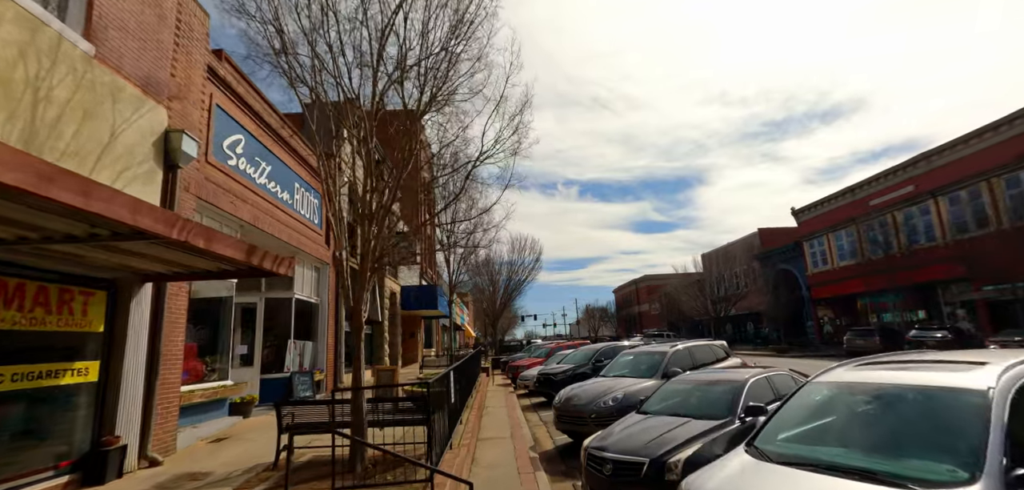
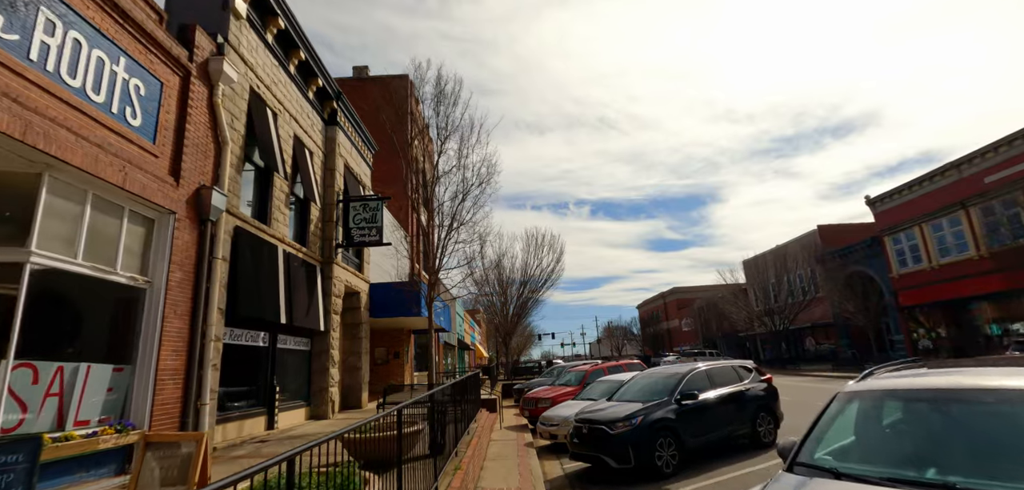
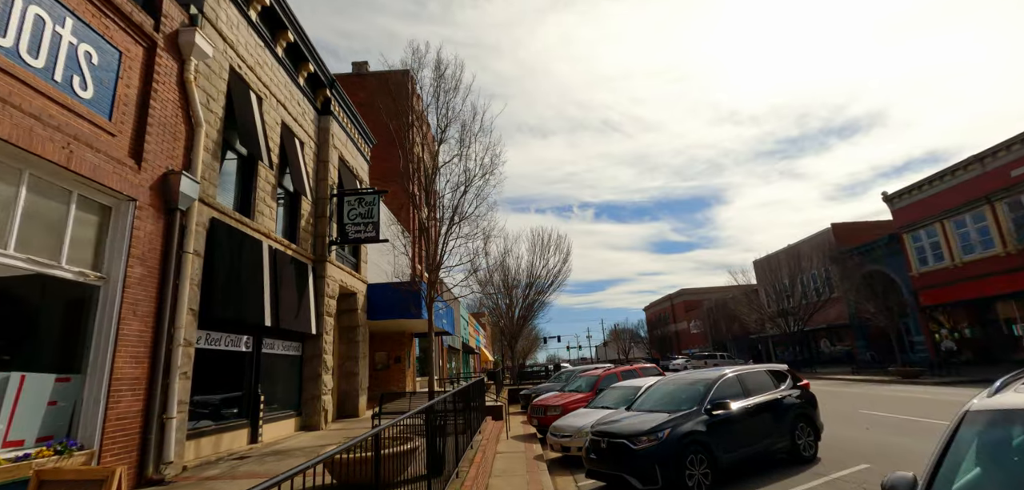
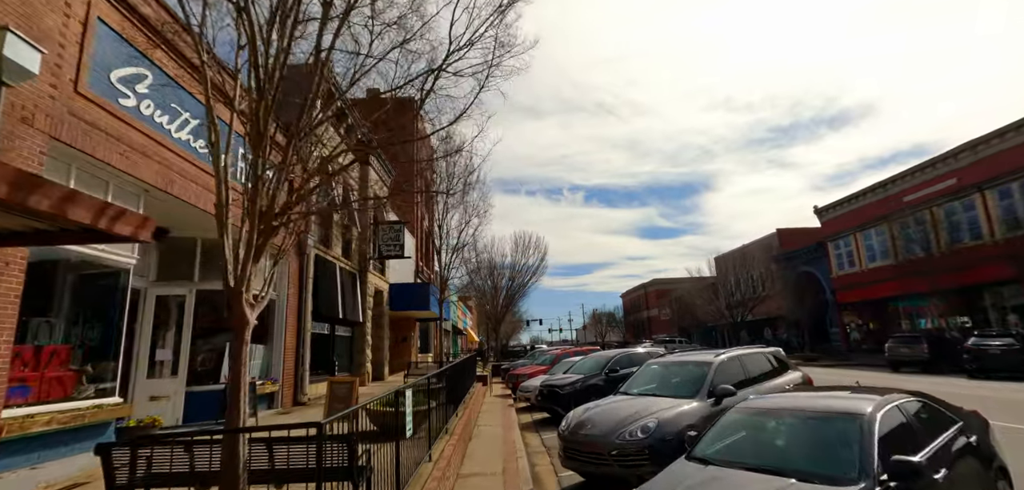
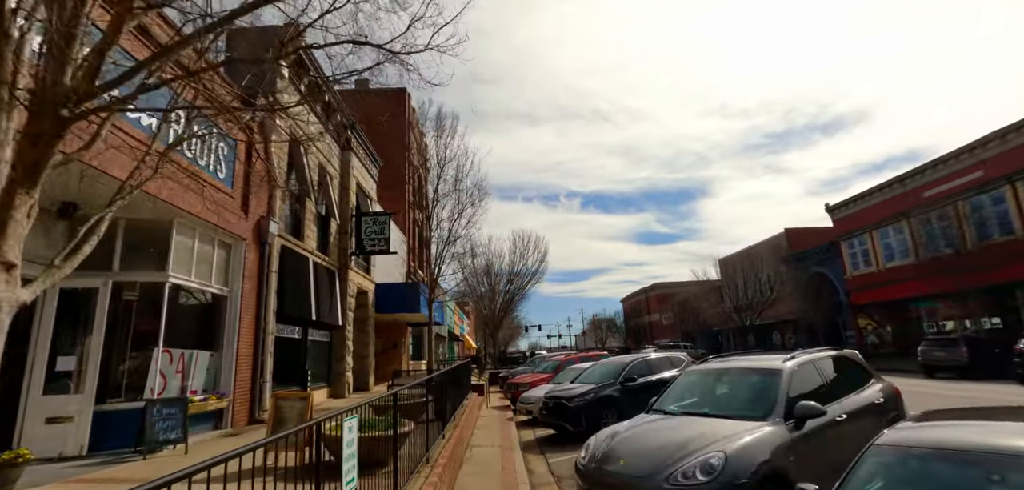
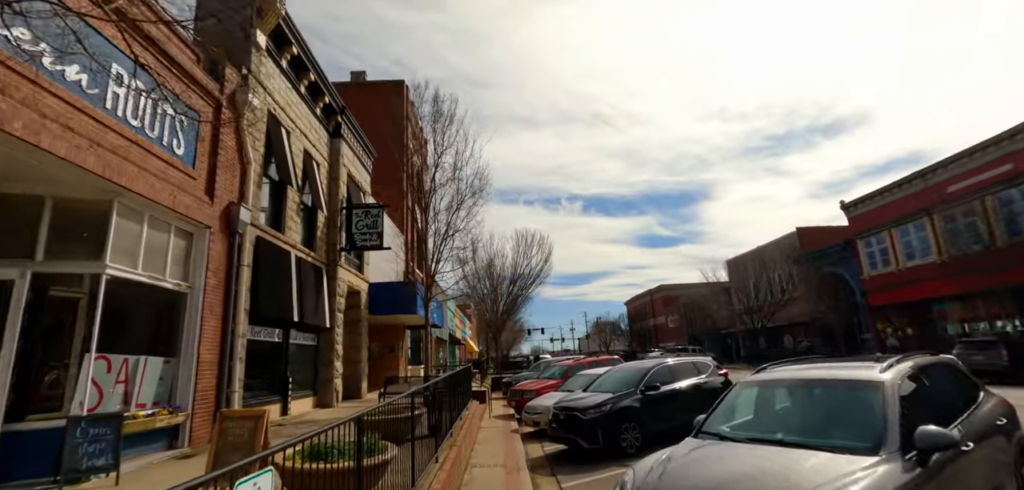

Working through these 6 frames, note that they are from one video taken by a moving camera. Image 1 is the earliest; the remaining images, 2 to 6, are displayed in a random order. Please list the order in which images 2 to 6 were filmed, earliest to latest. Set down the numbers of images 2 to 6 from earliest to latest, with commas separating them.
4, 5, 6, 2, 3
